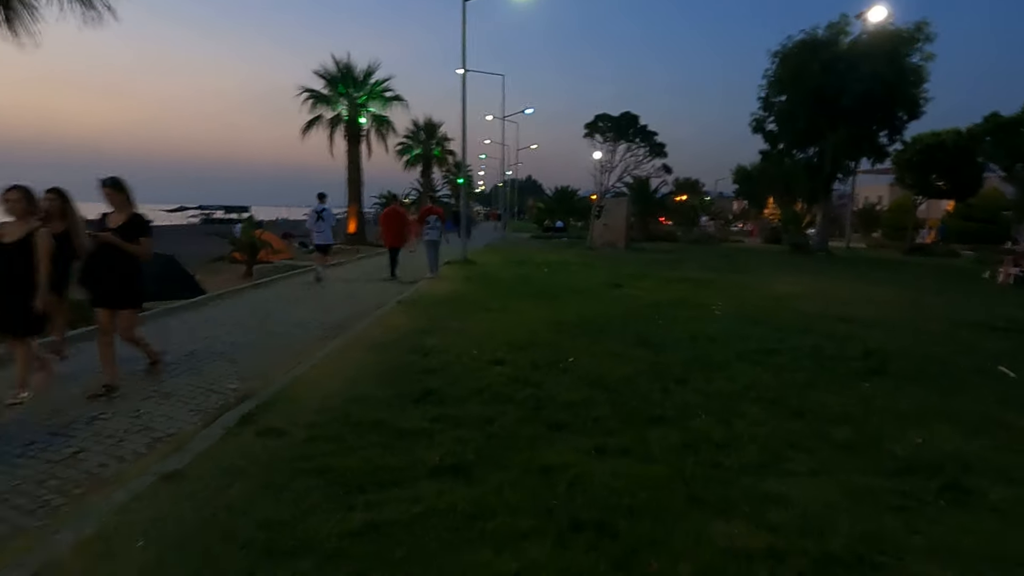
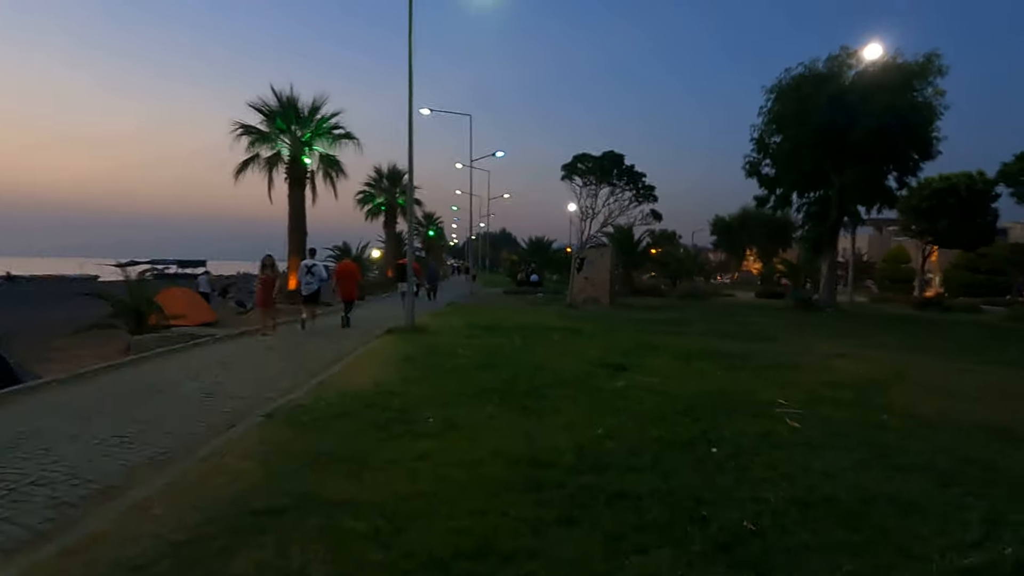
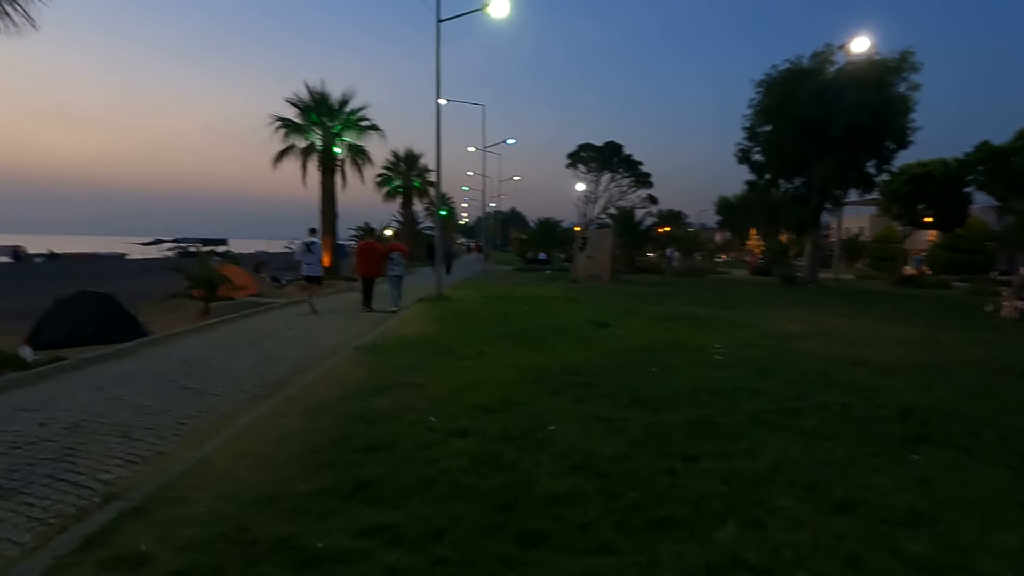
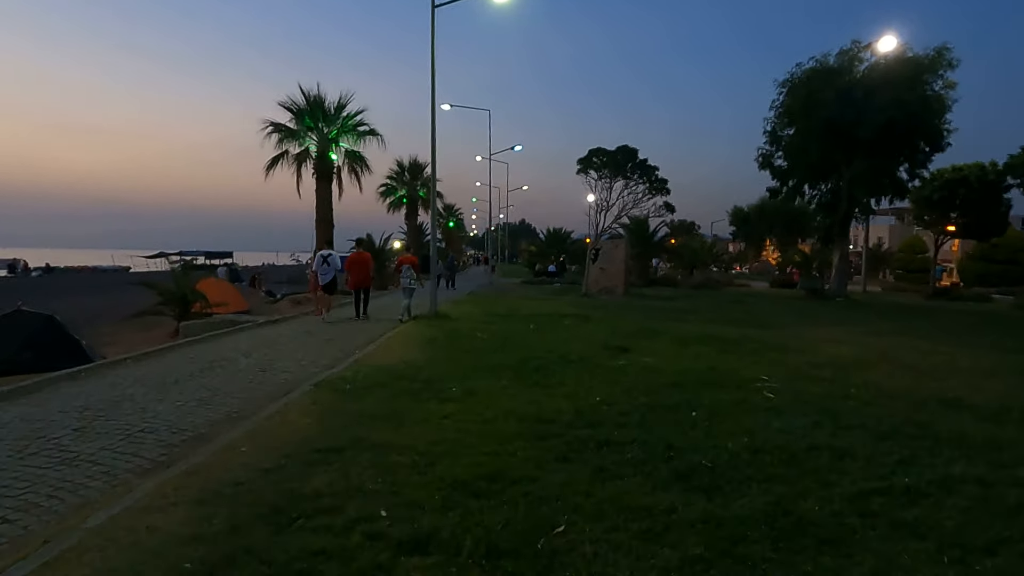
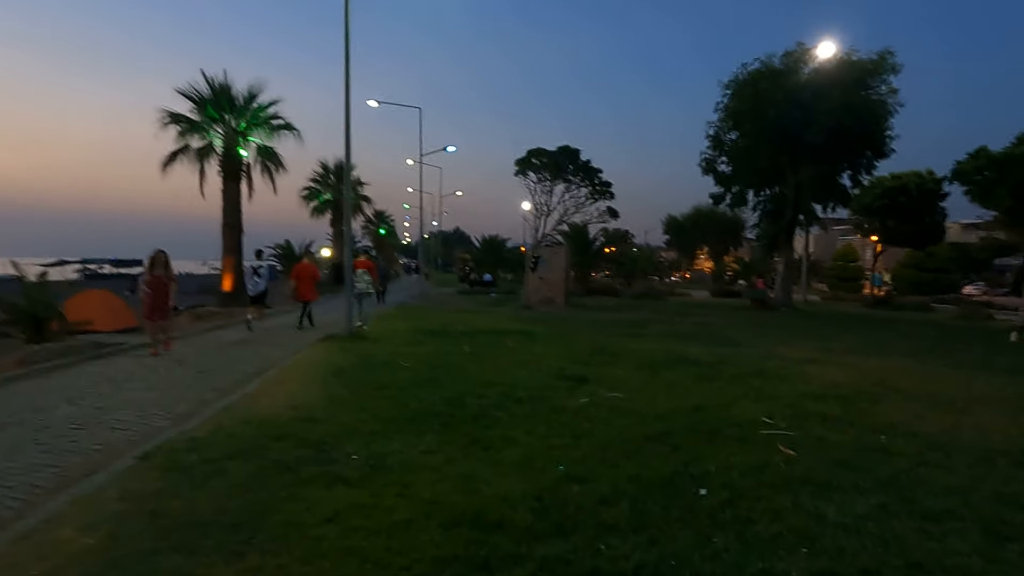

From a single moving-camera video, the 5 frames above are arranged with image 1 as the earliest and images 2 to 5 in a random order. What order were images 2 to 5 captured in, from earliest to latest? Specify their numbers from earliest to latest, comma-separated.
3, 4, 2, 5
